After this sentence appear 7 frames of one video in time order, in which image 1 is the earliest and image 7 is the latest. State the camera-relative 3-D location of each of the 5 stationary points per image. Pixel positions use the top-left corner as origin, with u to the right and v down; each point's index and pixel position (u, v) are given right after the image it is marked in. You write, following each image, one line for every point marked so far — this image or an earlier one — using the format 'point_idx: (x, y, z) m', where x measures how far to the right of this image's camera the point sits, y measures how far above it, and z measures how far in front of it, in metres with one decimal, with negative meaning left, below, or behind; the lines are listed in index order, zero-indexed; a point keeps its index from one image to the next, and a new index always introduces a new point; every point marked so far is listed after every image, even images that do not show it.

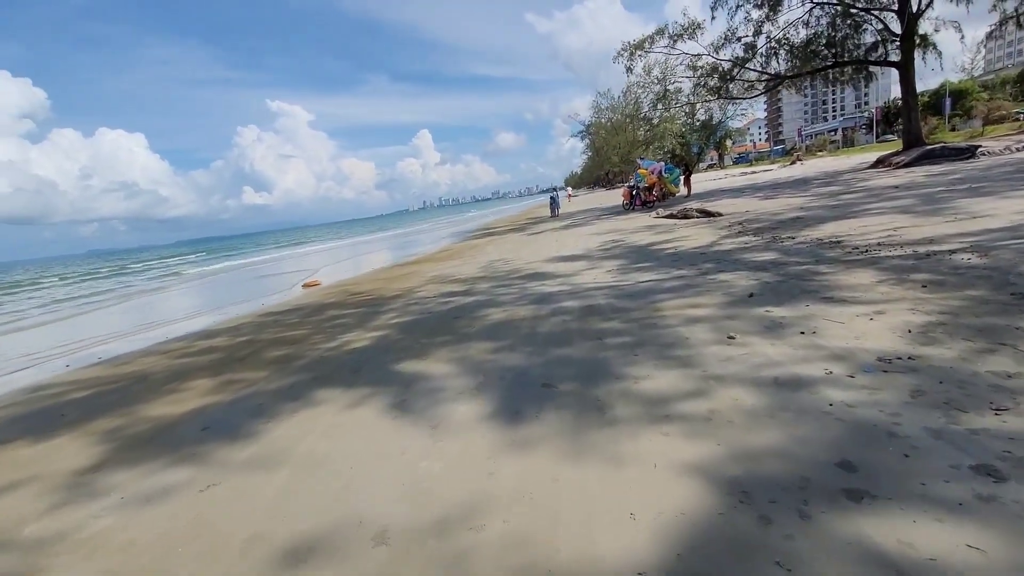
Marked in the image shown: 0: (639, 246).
0: (+2.8, +0.9, +11.0) m
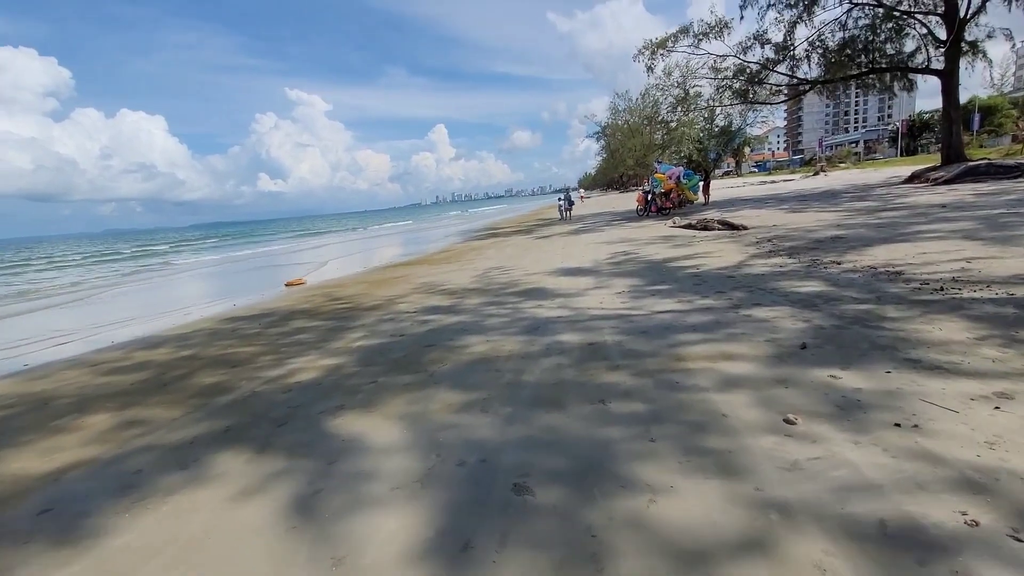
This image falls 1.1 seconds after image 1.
0: (+2.8, +0.5, +9.6) m
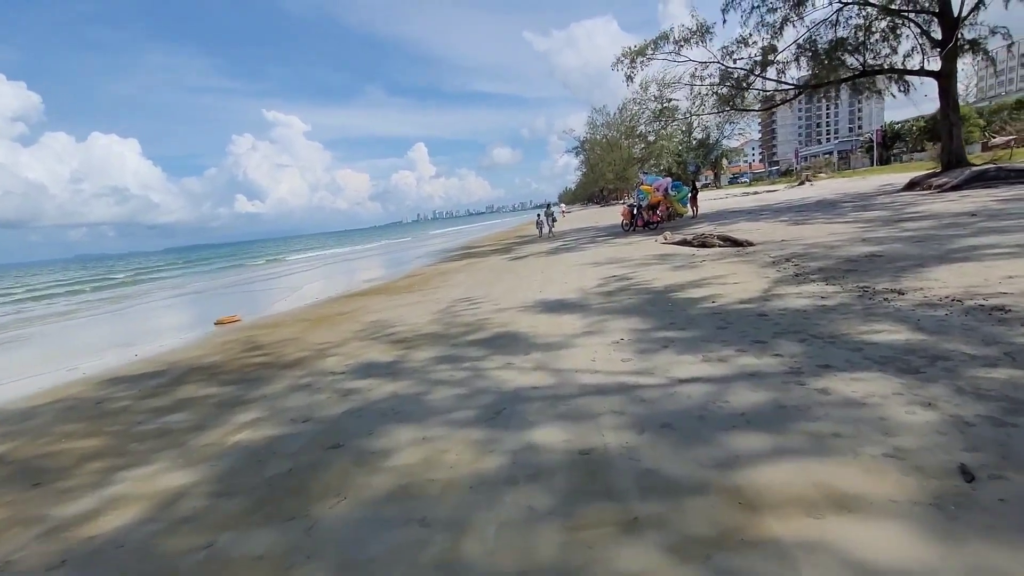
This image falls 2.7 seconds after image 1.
0: (+2.3, -0.1, +7.8) m
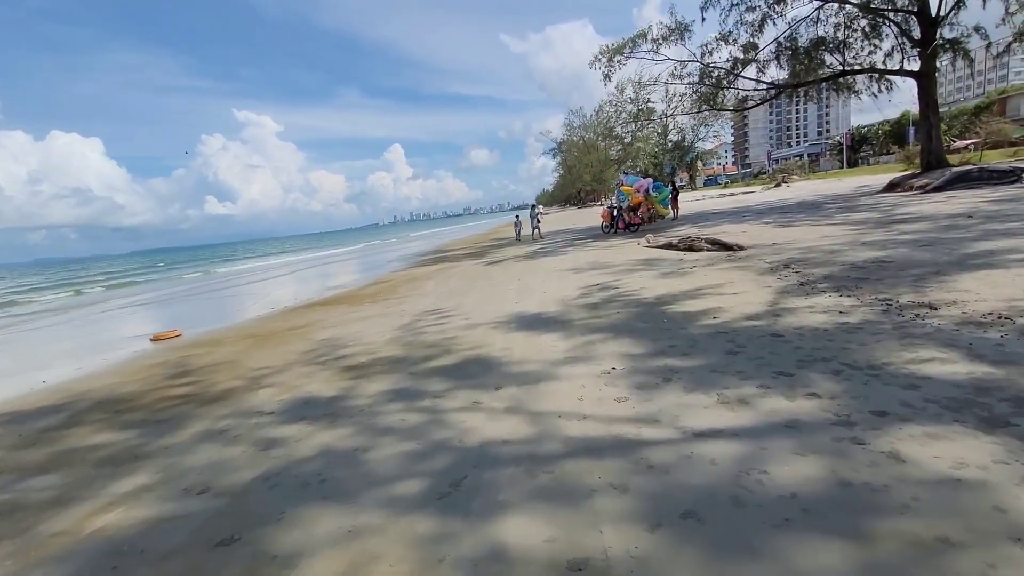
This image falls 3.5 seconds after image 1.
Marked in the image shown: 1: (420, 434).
0: (+1.9, -0.2, +6.9) m
1: (-0.7, -1.1, +3.7) m
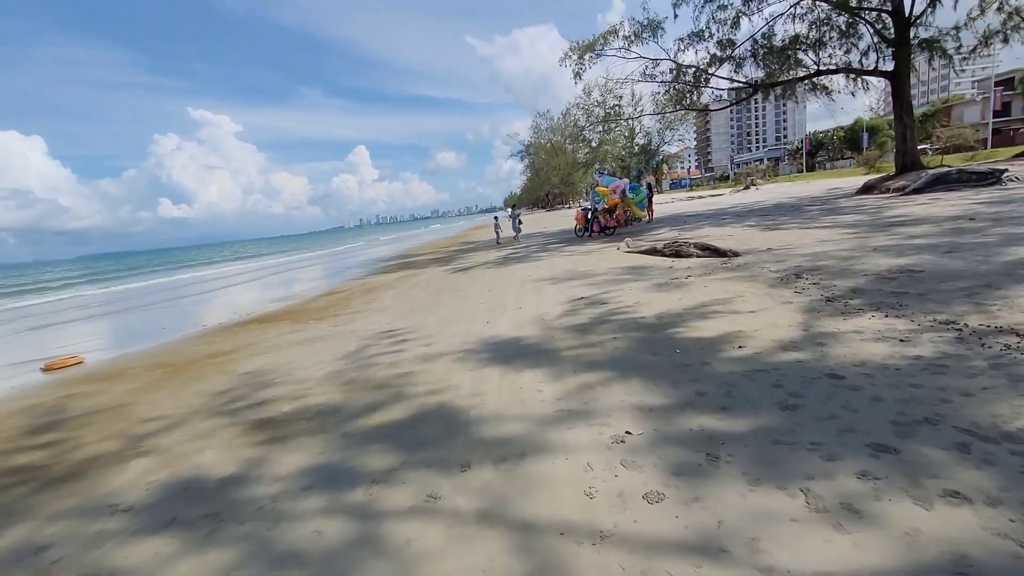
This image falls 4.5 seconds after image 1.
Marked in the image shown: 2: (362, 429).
0: (+1.5, -0.4, +5.6) m
1: (-0.8, -1.3, +2.3) m
2: (-1.2, -1.1, +3.9) m
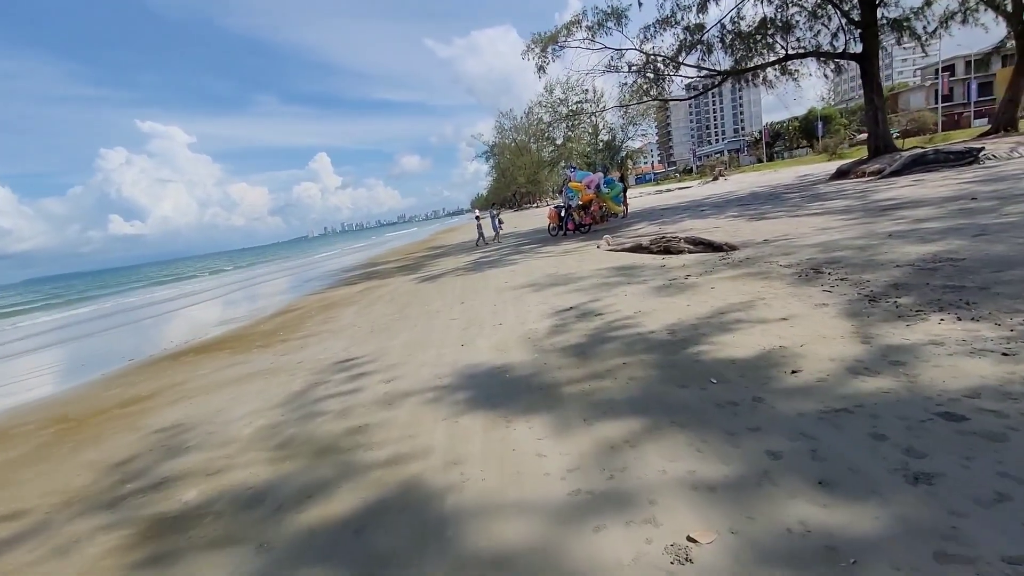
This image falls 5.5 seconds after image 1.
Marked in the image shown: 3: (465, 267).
0: (+1.4, -0.5, +4.6) m
1: (-0.7, -1.5, +1.1) m
2: (-1.2, -1.3, +2.7) m
3: (-1.3, +0.6, +14.1) m
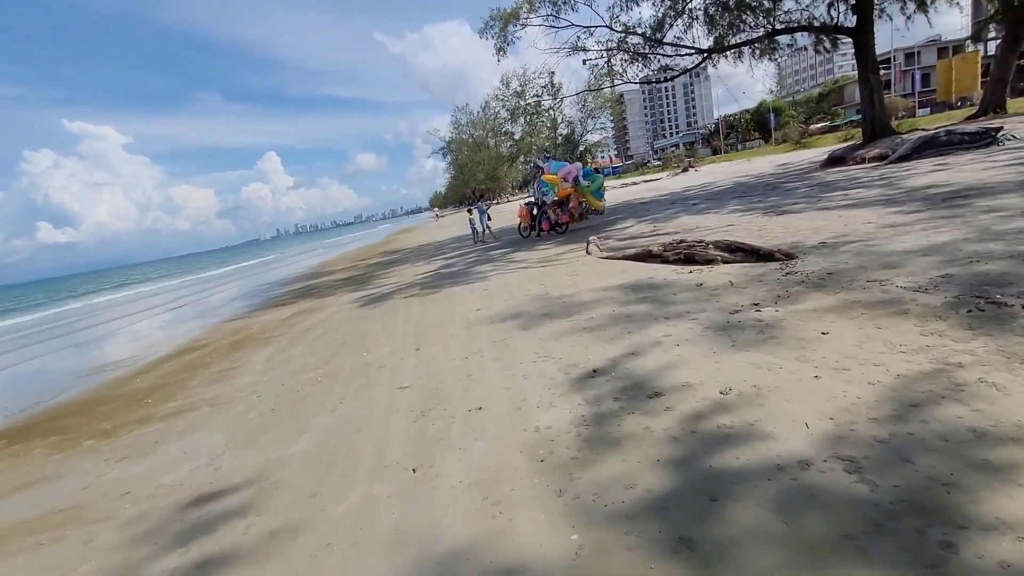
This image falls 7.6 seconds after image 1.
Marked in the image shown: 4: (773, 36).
0: (+1.4, -0.9, +2.0) m
1: (-0.3, -2.0, -1.6) m
2: (-1.0, -1.8, -0.1) m
3: (-2.1, +0.1, +11.3) m
4: (+9.6, +9.3, +18.2) m
